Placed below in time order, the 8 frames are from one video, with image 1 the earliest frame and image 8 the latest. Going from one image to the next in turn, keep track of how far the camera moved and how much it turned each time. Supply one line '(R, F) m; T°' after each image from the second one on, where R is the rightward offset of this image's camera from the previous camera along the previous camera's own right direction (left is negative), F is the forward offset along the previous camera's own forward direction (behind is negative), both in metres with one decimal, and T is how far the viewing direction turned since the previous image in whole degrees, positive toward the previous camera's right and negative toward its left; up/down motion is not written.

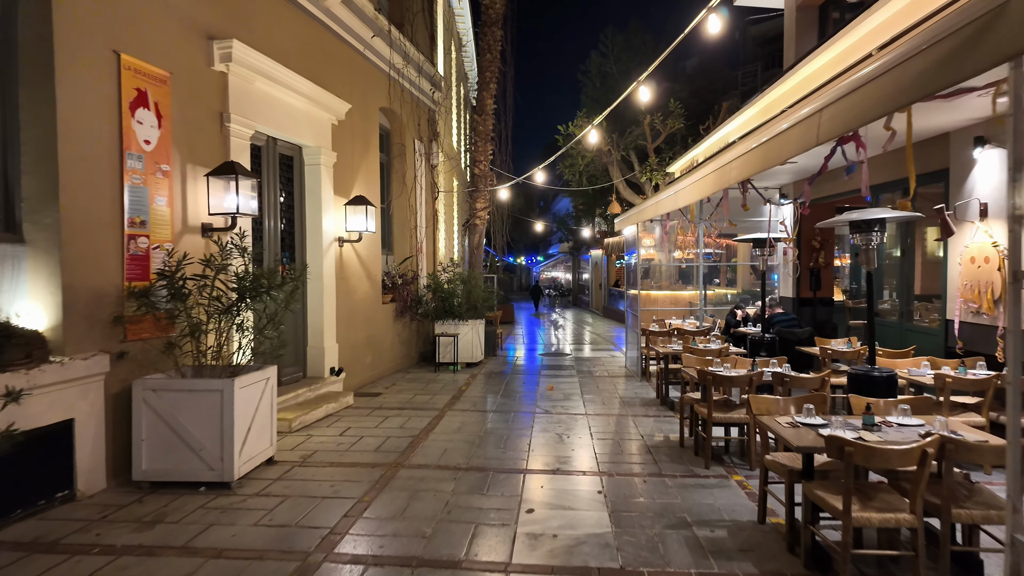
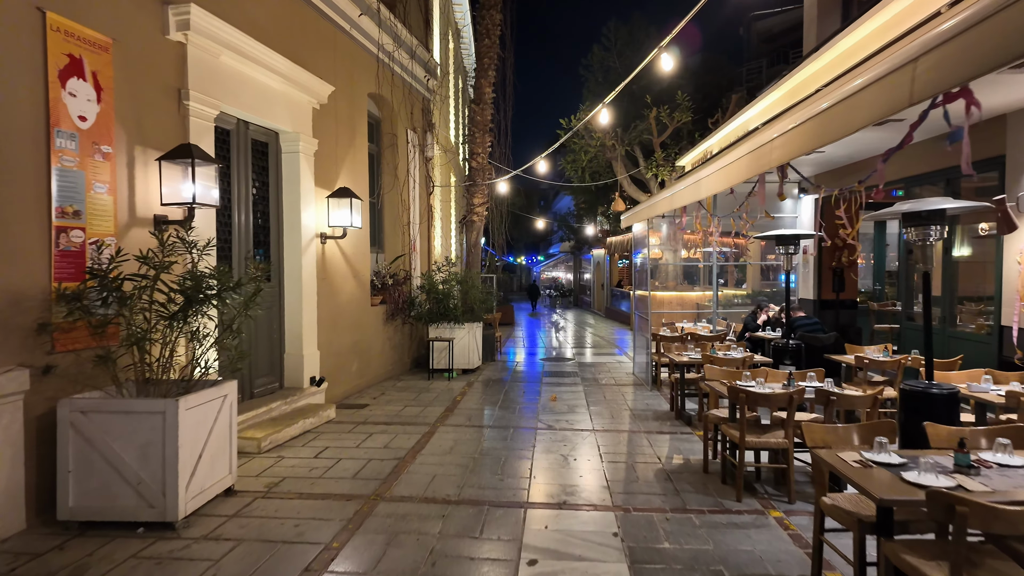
(0.0, +0.7) m; 0°
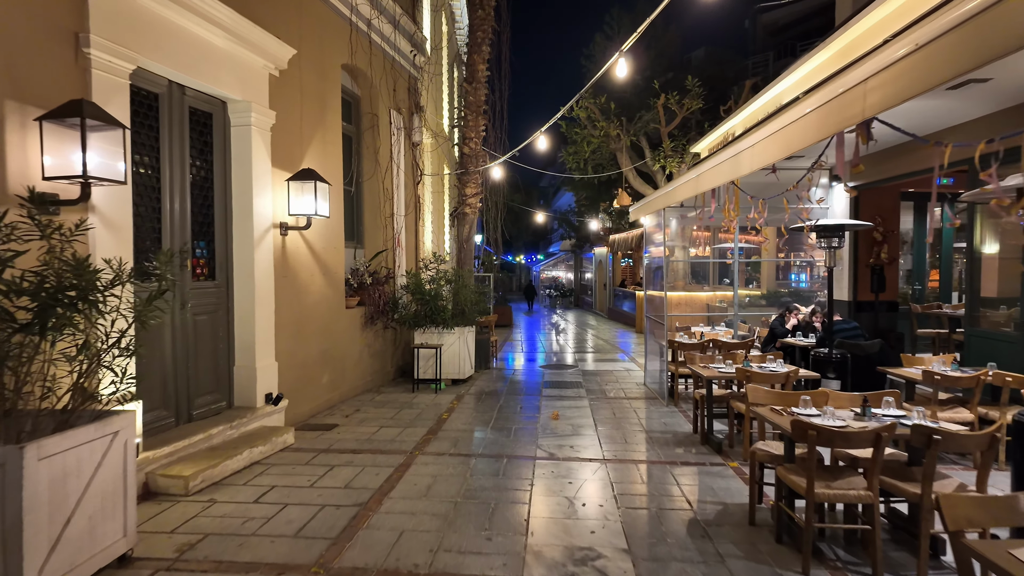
(+0.1, +1.1) m; 0°
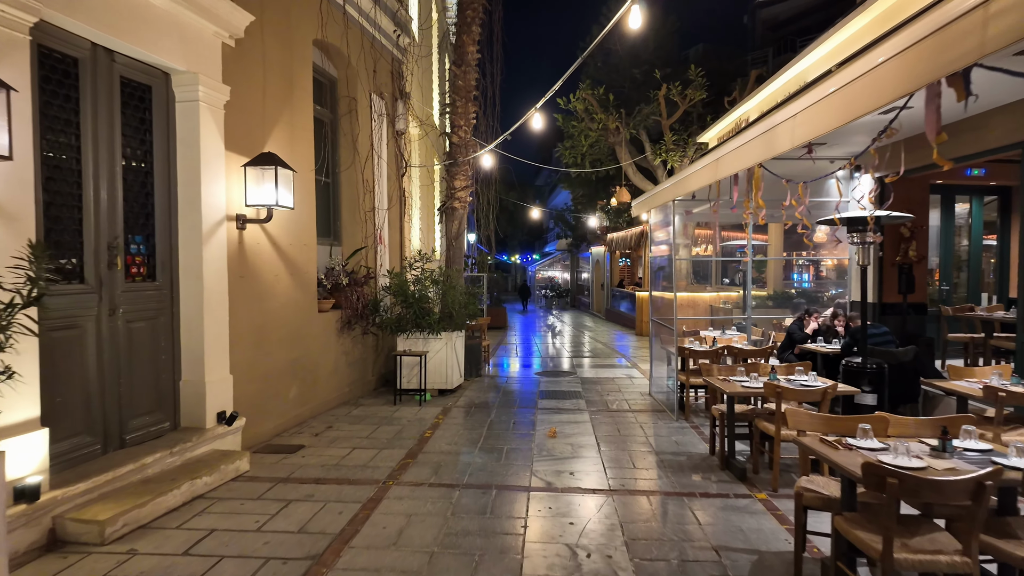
(0.0, +0.8) m; 0°
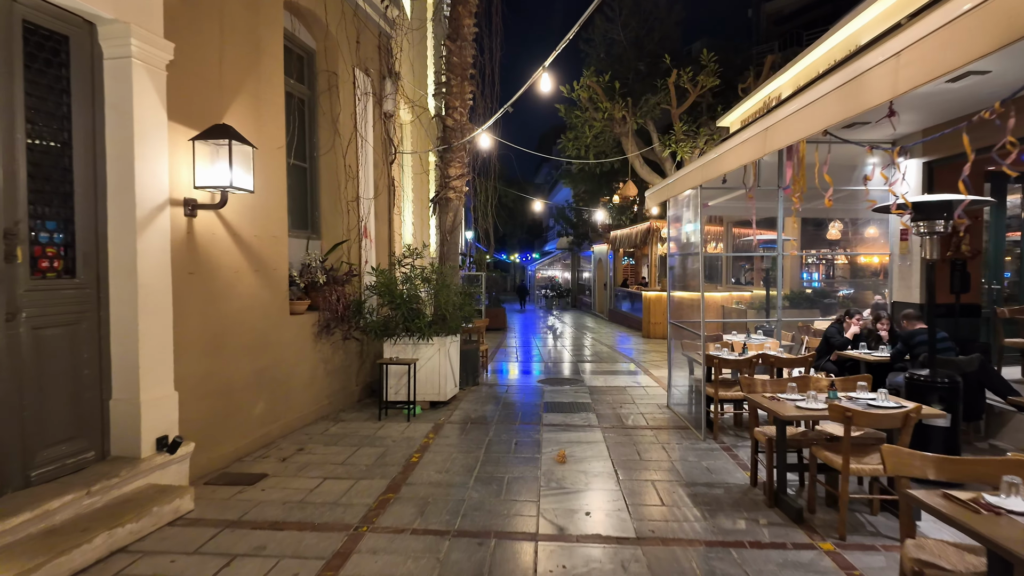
(0.0, +0.9) m; 0°
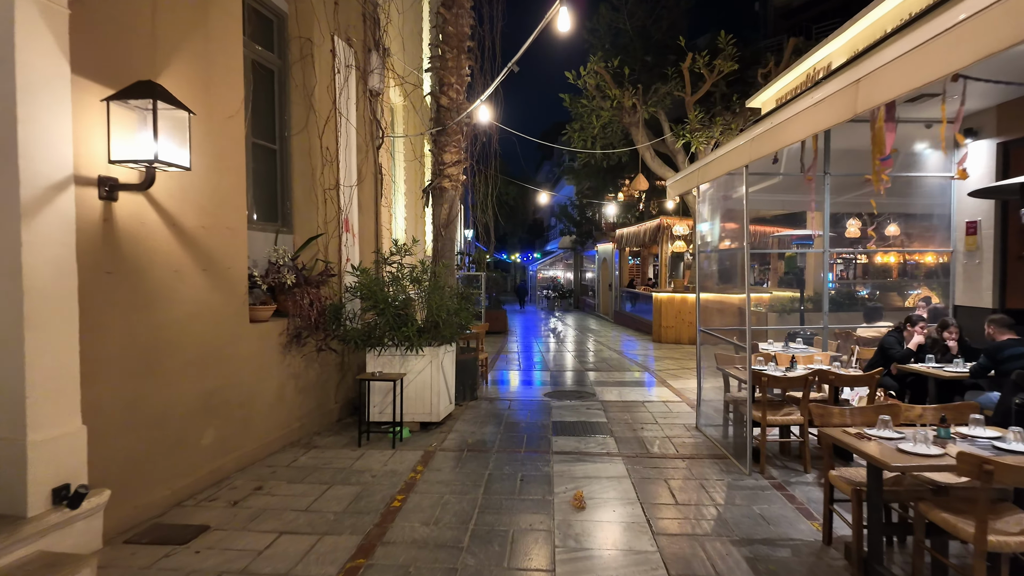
(0.0, +1.0) m; 0°
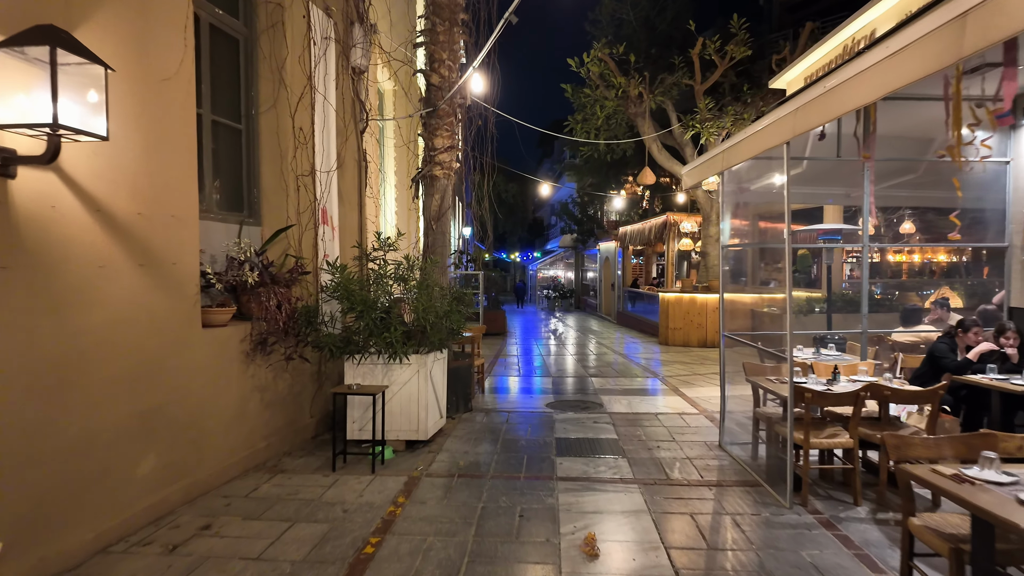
(0.0, +0.7) m; 0°
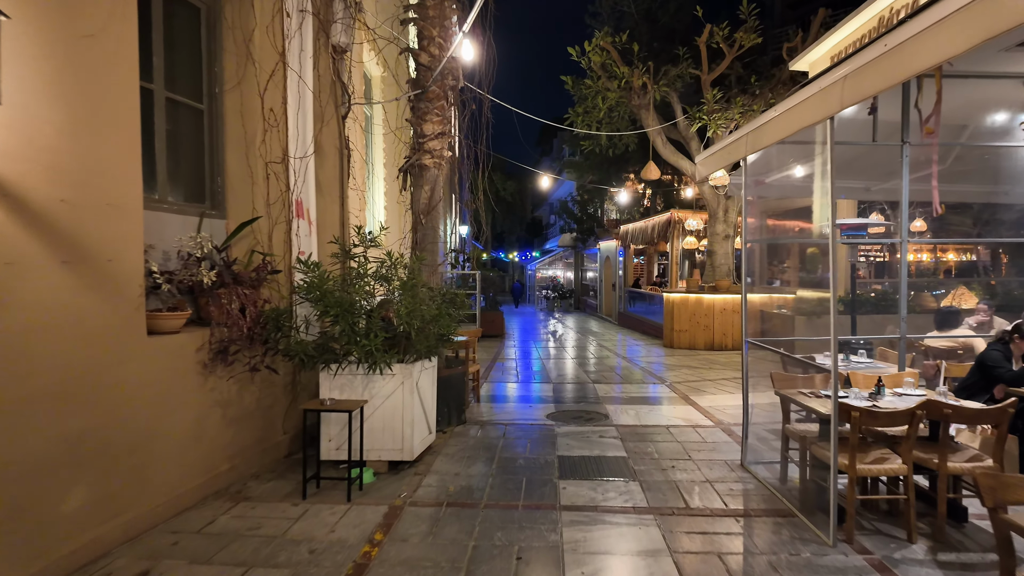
(0.0, +0.6) m; 0°
